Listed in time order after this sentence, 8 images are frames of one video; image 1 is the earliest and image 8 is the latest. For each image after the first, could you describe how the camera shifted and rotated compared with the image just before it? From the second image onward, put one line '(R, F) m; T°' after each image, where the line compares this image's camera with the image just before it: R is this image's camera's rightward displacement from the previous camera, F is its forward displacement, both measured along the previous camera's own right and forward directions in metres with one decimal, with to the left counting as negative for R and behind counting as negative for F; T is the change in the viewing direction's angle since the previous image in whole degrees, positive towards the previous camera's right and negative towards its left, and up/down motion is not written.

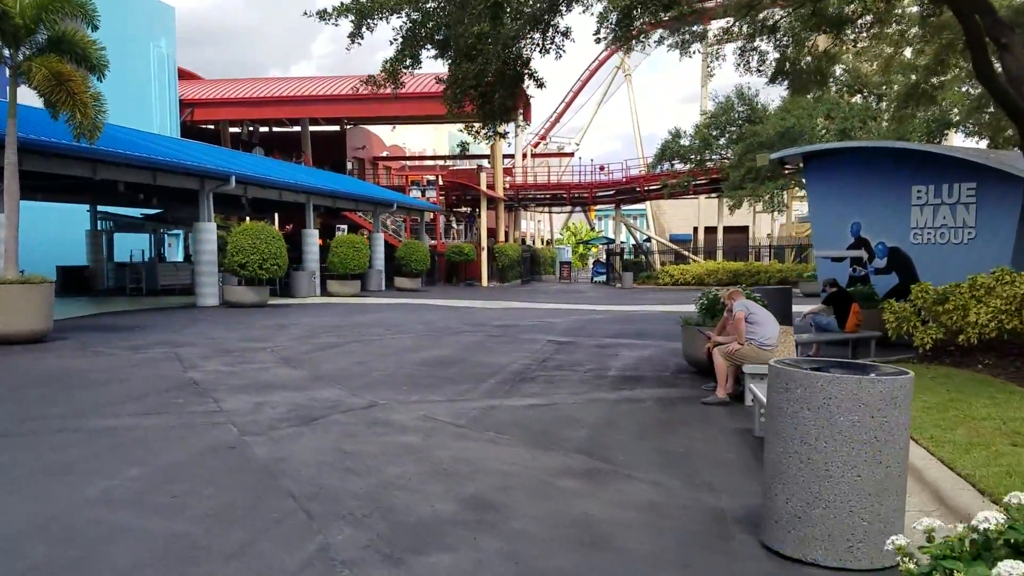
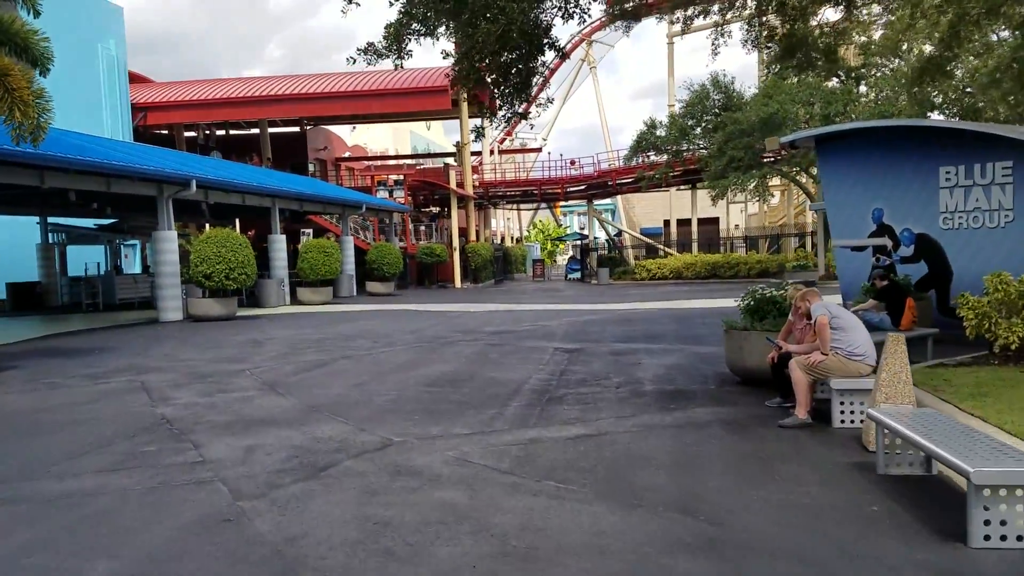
(-0.5, +1.1) m; +2°
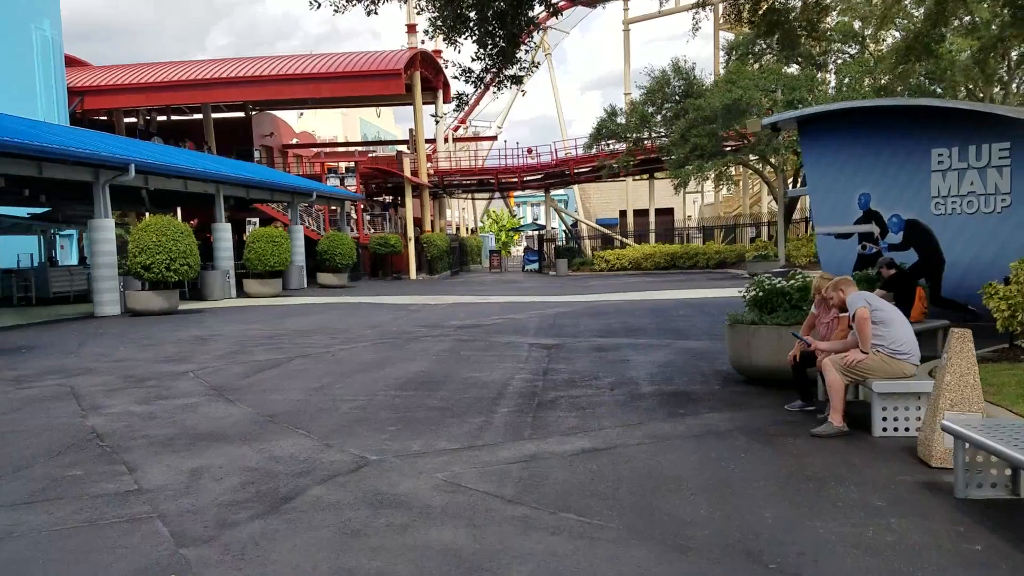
(-0.2, +0.8) m; +3°
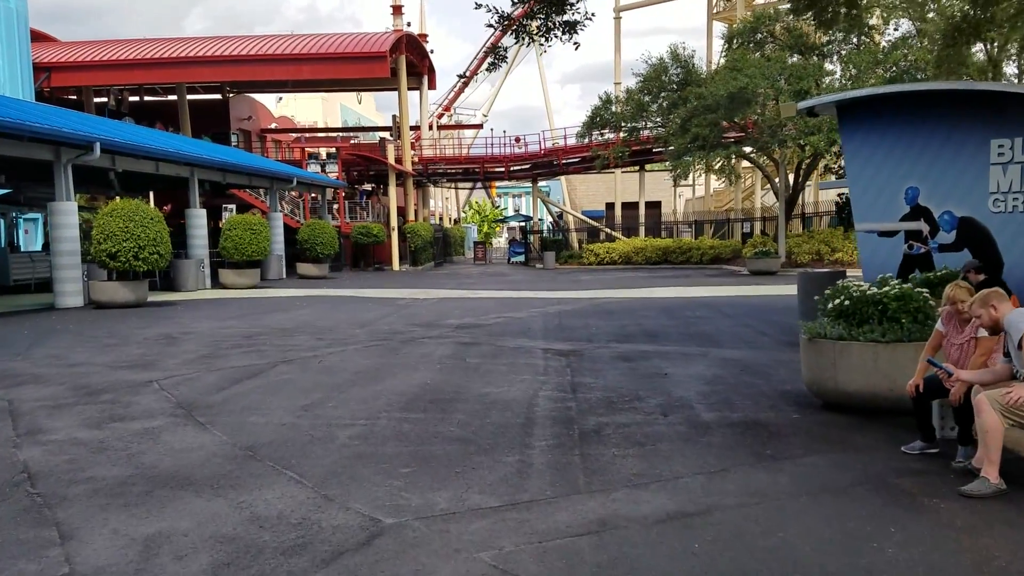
(-0.4, +1.2) m; +2°
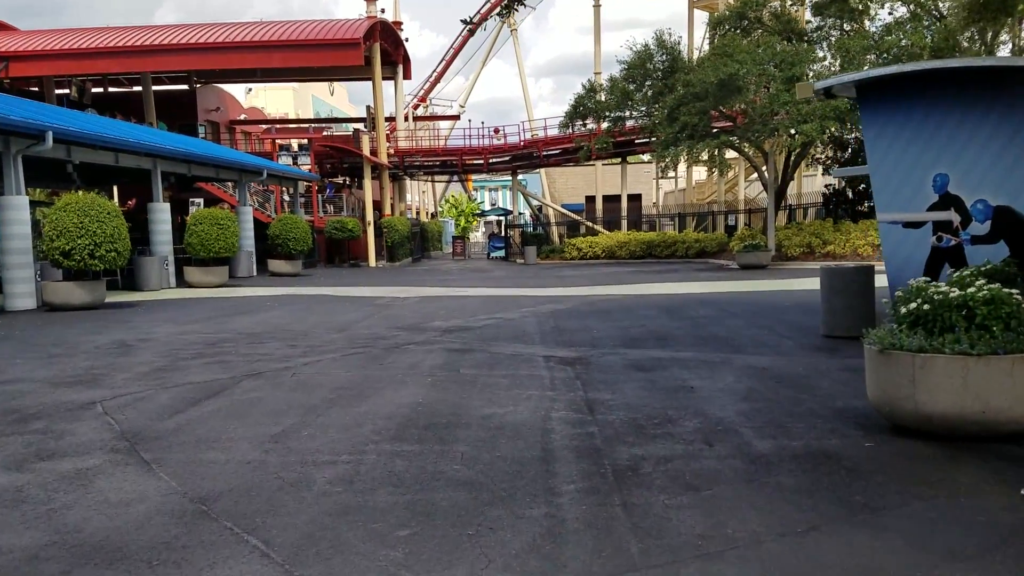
(-0.2, +1.0) m; +2°
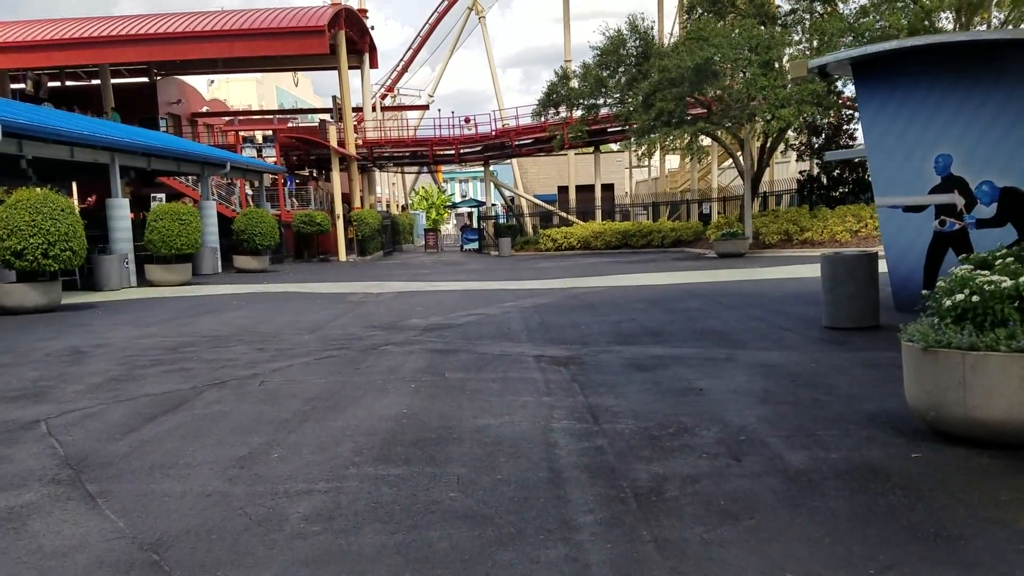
(-0.1, +0.6) m; +2°
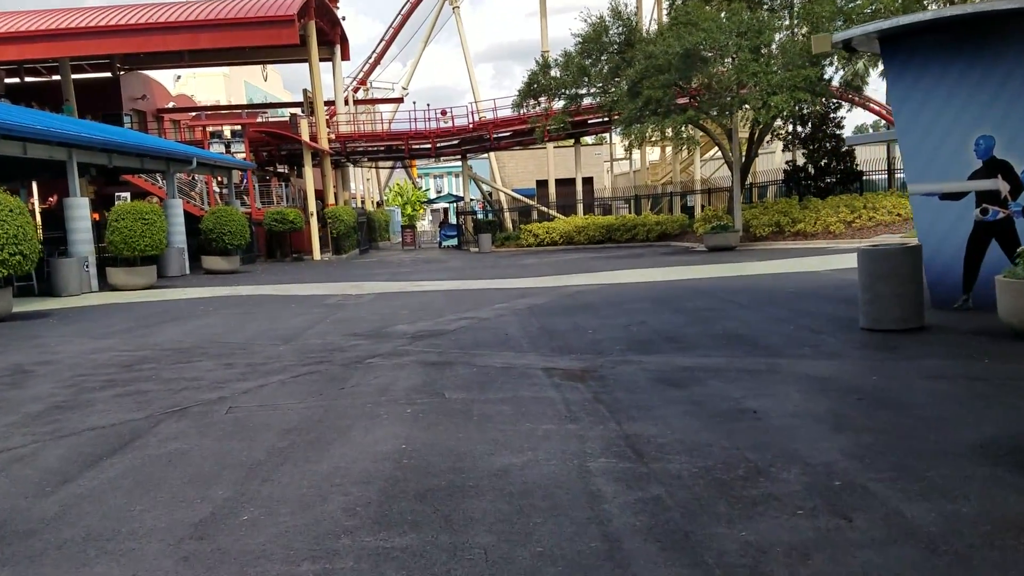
(-0.2, +1.0) m; +2°
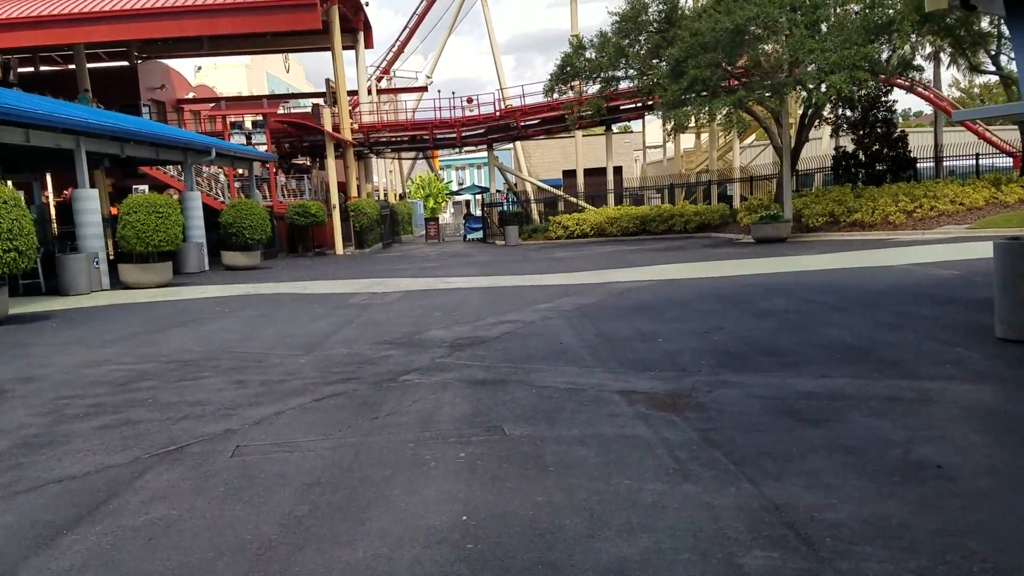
(-0.3, +1.3) m; -1°
